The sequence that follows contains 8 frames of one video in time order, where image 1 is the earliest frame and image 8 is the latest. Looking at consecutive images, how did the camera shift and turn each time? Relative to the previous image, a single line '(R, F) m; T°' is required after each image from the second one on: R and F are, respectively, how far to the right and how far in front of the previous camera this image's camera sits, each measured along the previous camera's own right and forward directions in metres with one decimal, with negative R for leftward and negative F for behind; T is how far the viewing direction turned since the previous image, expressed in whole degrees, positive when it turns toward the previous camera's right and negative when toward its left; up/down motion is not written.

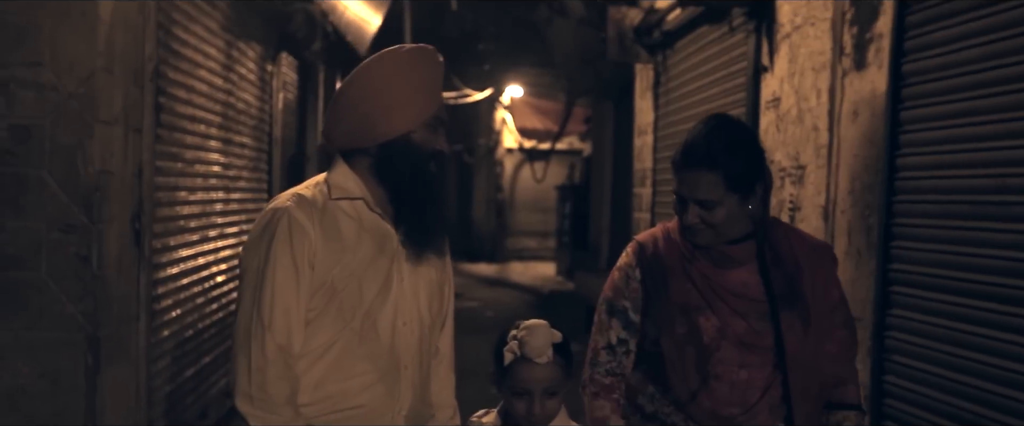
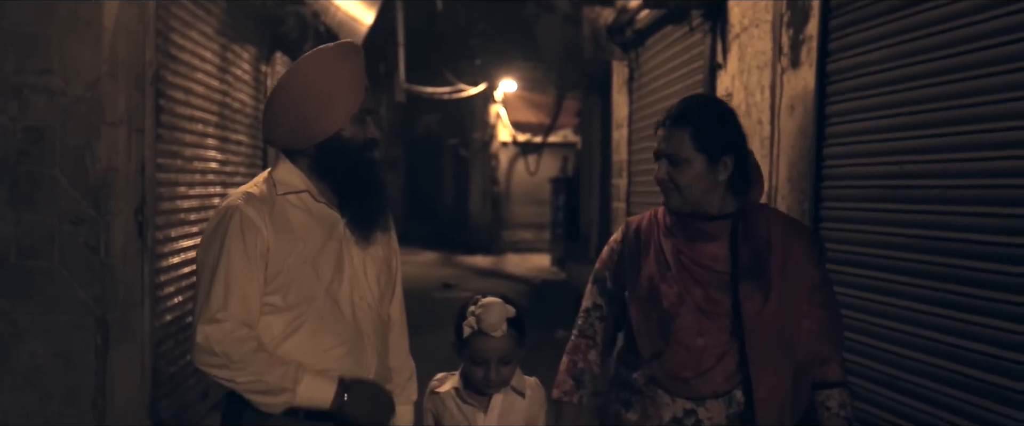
(+0.1, -0.4) m; 0°
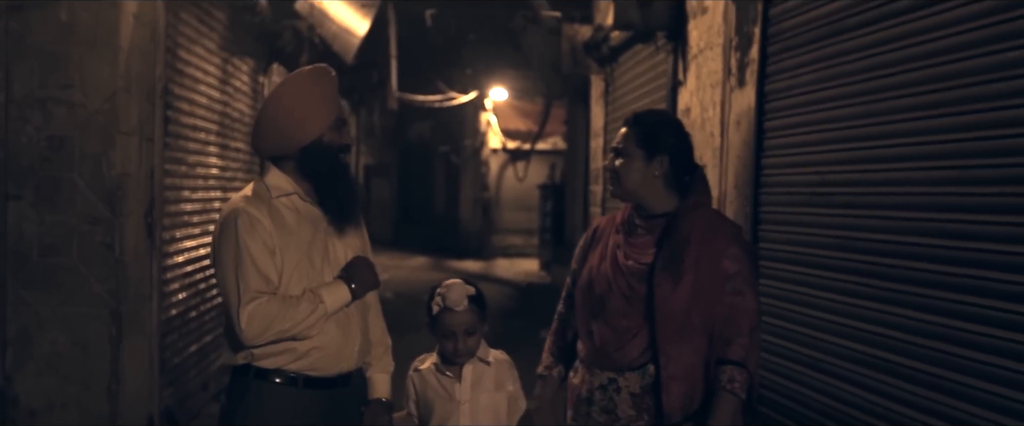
(+0.1, -0.5) m; 0°
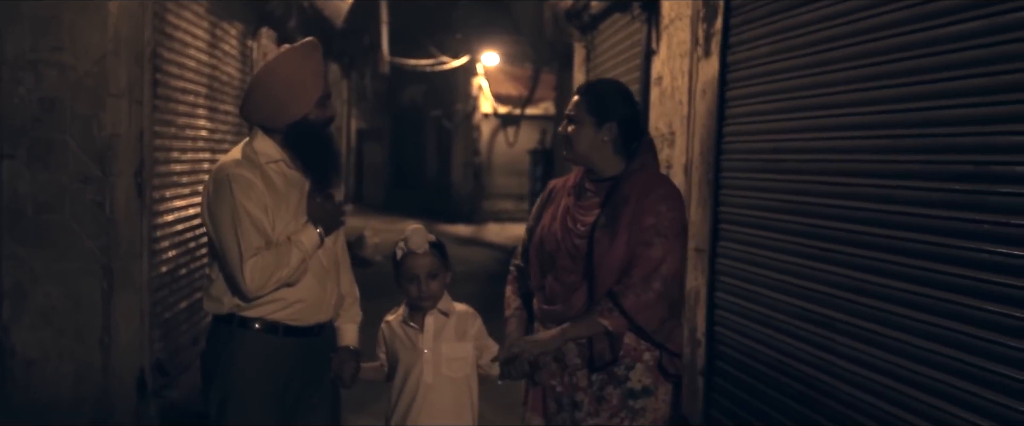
(+0.1, -0.2) m; 0°
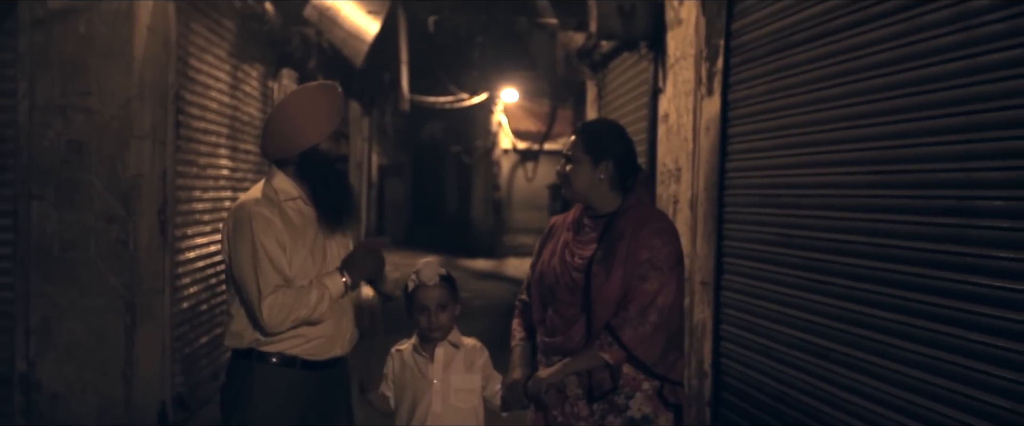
(+0.1, -0.1) m; -1°
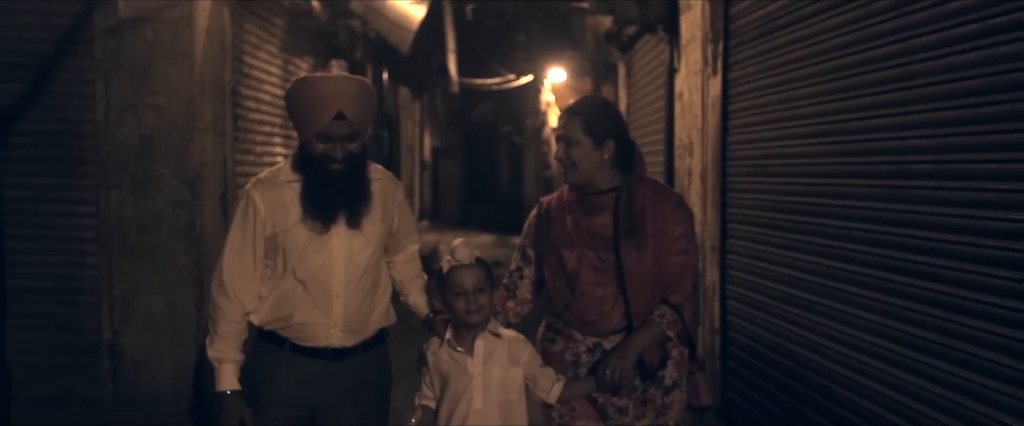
(+0.2, -0.5) m; -4°
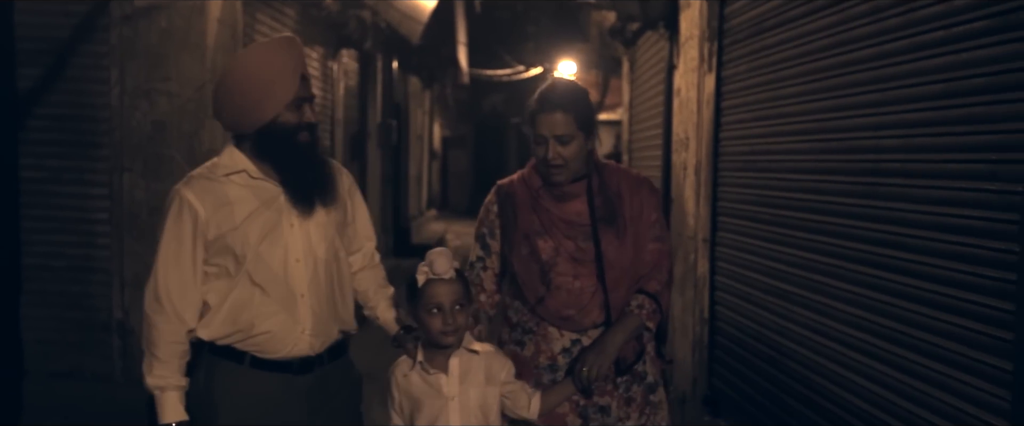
(+0.1, -0.2) m; -1°
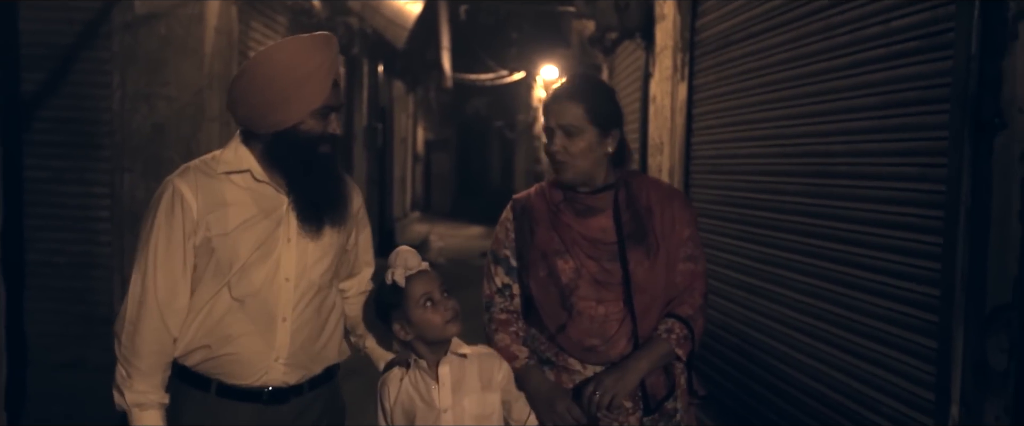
(0.0, -0.3) m; +1°
